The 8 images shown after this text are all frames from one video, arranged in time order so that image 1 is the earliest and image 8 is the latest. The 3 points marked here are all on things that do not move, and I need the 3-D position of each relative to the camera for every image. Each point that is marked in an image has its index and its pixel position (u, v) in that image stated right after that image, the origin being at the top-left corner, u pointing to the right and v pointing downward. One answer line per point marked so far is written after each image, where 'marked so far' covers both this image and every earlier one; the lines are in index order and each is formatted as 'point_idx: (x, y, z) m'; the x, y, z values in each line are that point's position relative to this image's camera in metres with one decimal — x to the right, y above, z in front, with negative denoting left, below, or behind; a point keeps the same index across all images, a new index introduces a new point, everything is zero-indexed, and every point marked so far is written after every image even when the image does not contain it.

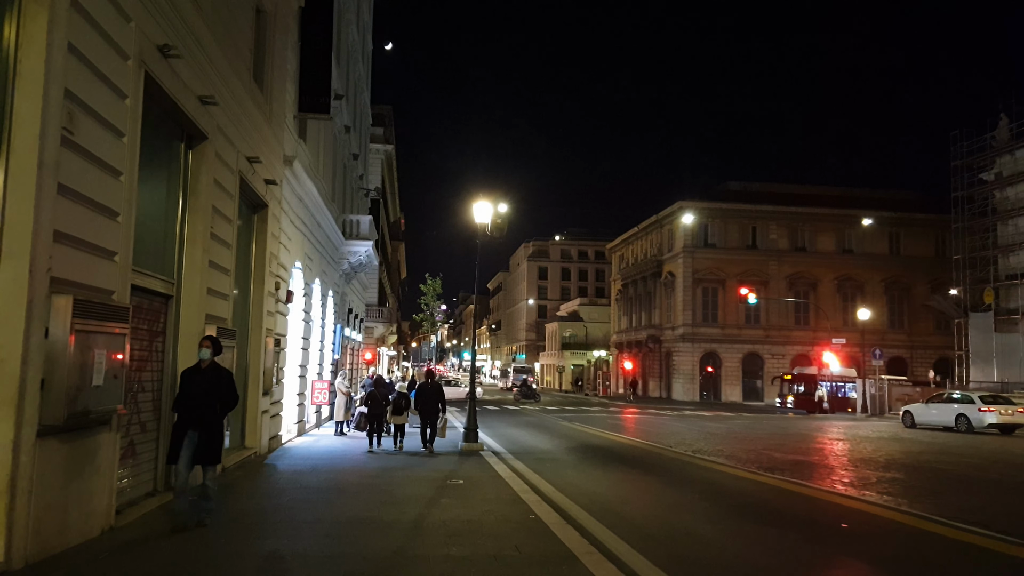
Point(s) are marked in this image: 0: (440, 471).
0: (-1.5, -3.8, +13.2) m
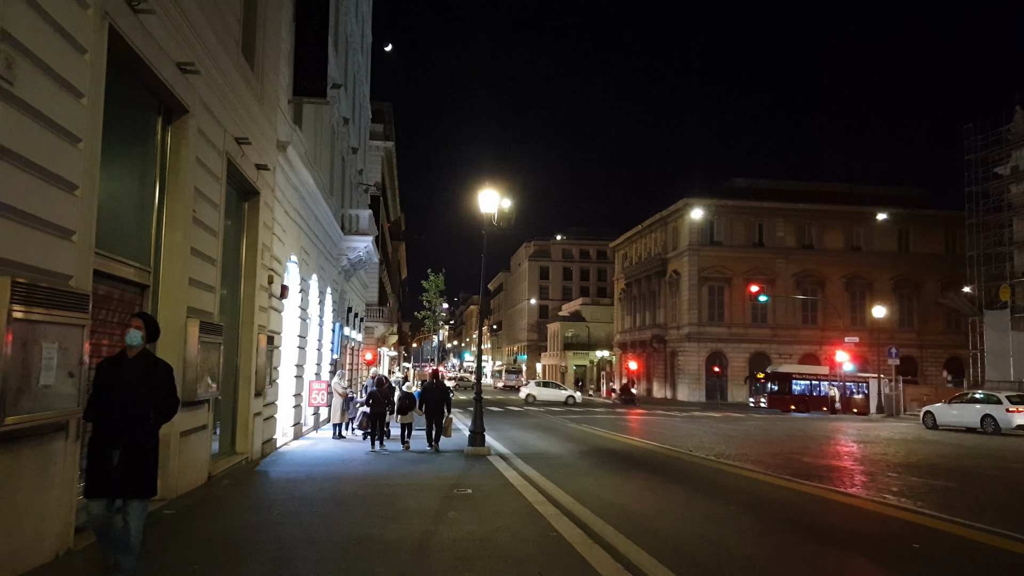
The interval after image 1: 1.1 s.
0: (-1.3, -3.6, +12.2) m
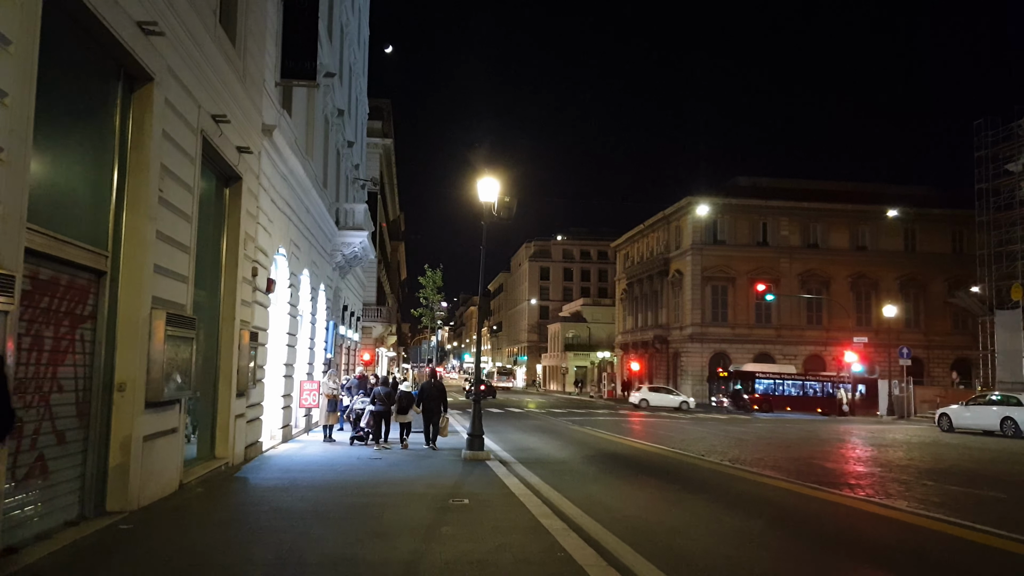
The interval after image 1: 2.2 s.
0: (-1.3, -3.5, +11.2) m
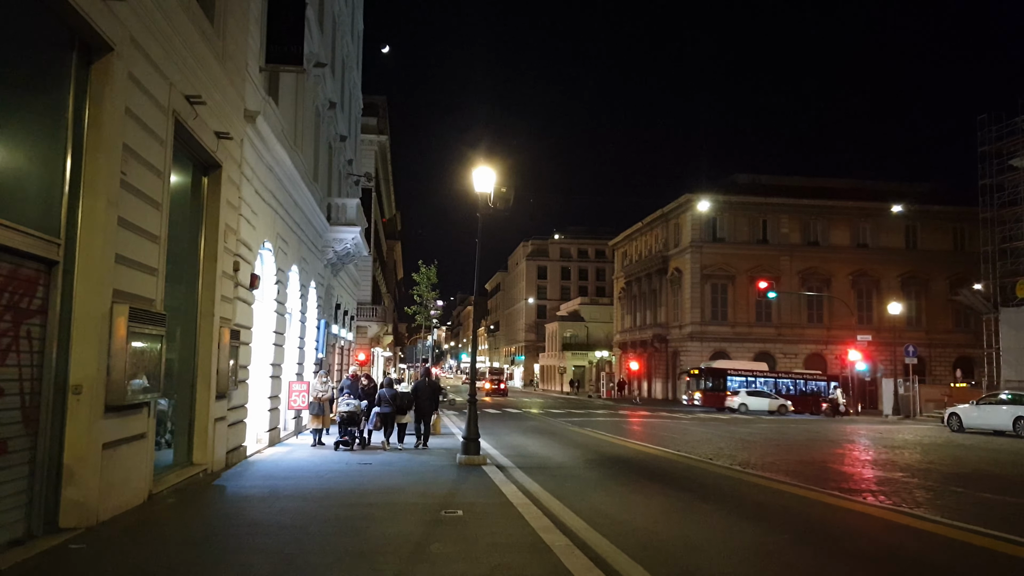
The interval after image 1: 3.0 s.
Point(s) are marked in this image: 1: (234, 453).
0: (-1.3, -3.3, +10.4) m
1: (-6.2, -3.7, +14.1) m
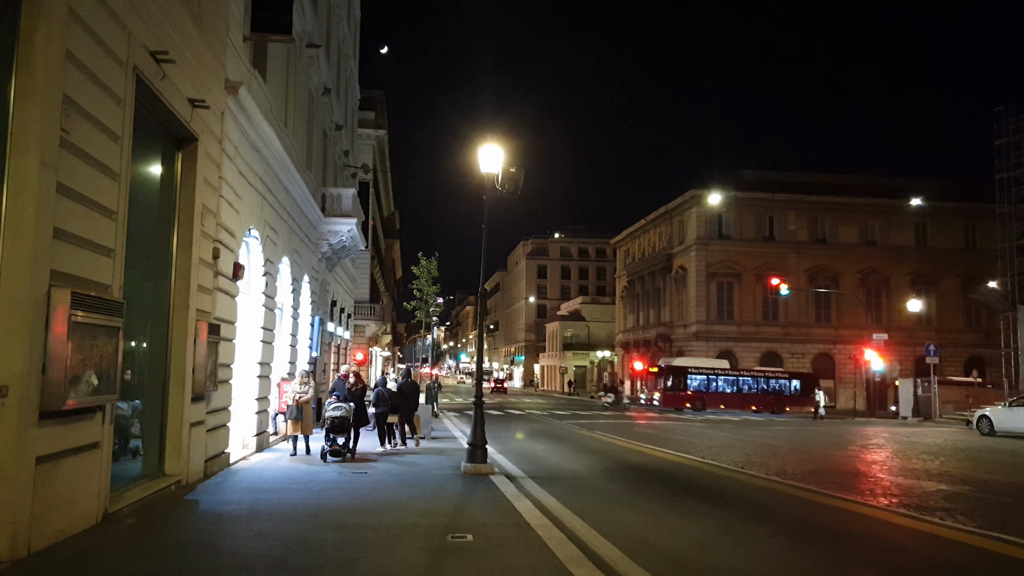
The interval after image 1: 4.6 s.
0: (-1.1, -3.1, +9.0) m
1: (-5.9, -3.5, +12.7) m
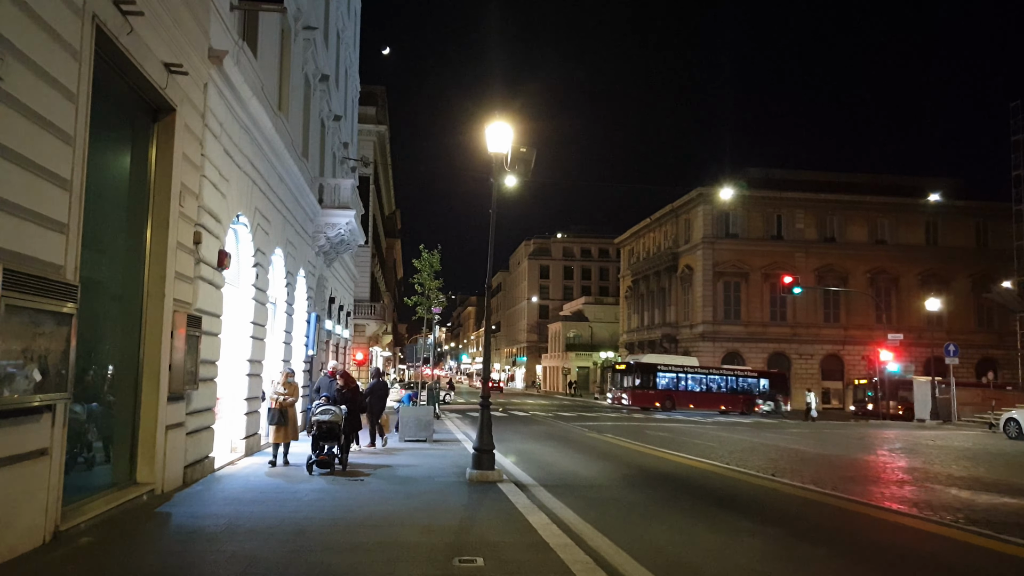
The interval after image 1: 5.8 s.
0: (-0.9, -3.0, +7.8) m
1: (-5.8, -3.3, +11.6) m
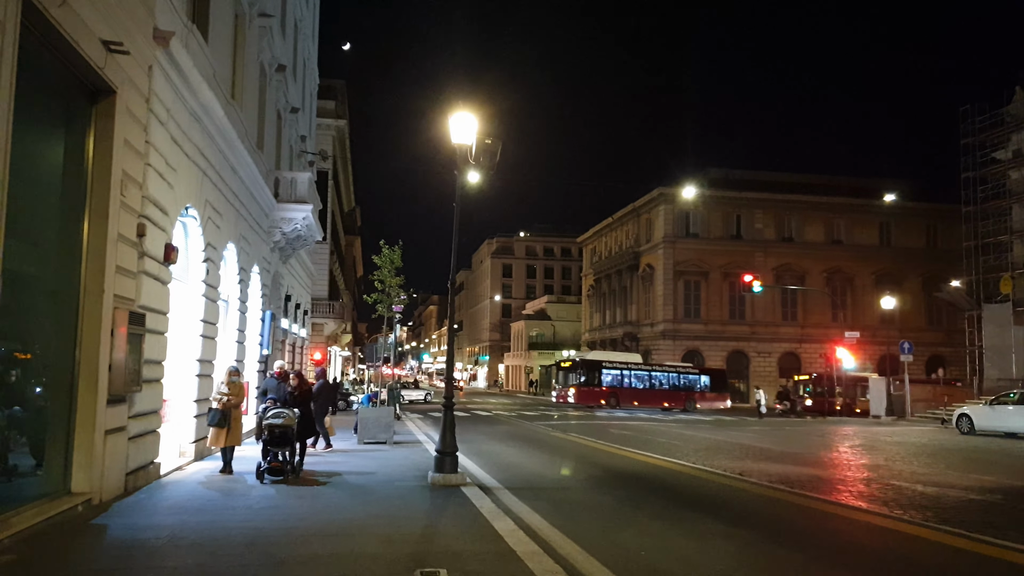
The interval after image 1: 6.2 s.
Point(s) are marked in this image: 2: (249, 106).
0: (-1.3, -2.9, +7.4) m
1: (-6.4, -3.2, +10.8) m
2: (-7.8, +5.5, +18.9) m
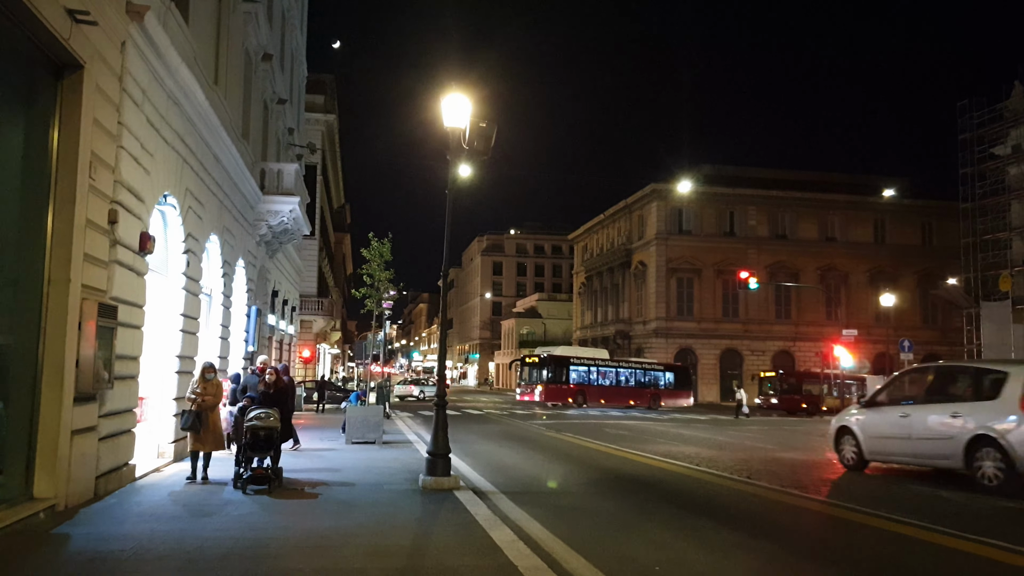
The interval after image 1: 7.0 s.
0: (-1.3, -2.8, +6.8) m
1: (-6.4, -3.0, +10.2) m
2: (-8.0, +5.6, +18.1) m
